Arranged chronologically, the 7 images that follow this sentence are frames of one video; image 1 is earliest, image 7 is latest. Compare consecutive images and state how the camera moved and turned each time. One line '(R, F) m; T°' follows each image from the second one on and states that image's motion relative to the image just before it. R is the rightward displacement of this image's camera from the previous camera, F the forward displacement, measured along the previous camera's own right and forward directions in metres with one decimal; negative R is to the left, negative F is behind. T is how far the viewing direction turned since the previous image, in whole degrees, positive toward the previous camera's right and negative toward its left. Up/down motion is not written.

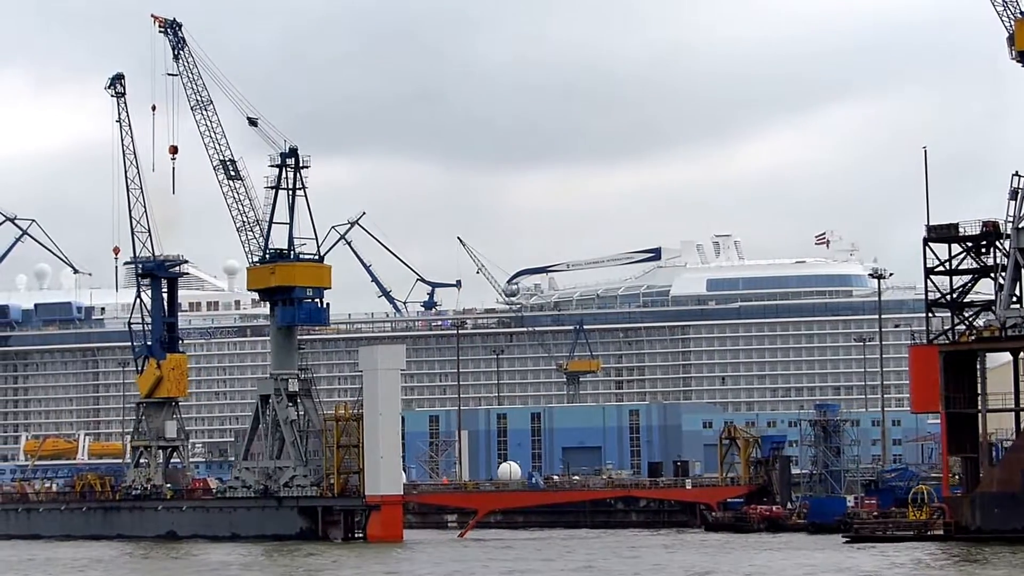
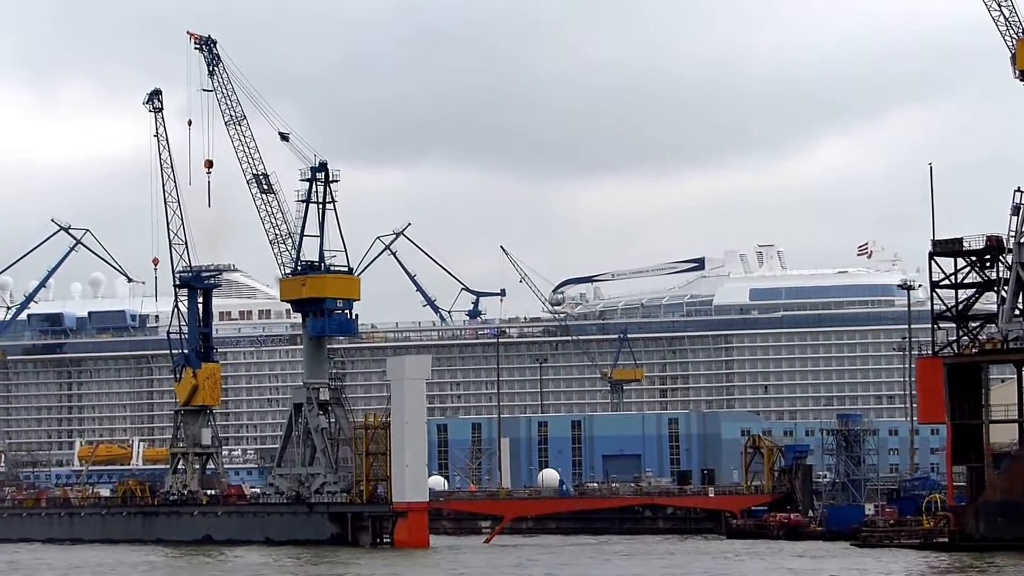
(+1.7, -1.3) m; -2°
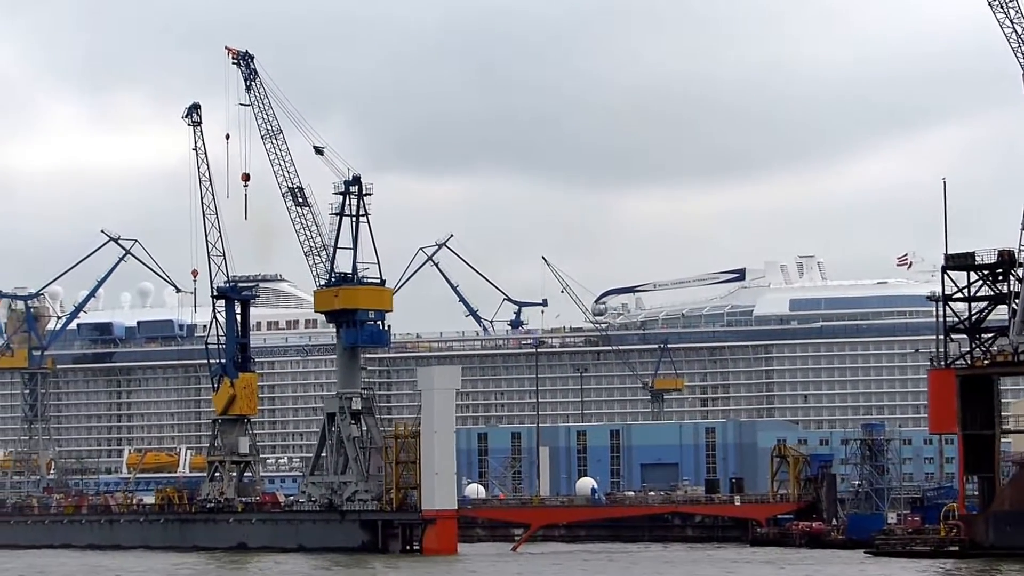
(+1.3, -1.2) m; -2°
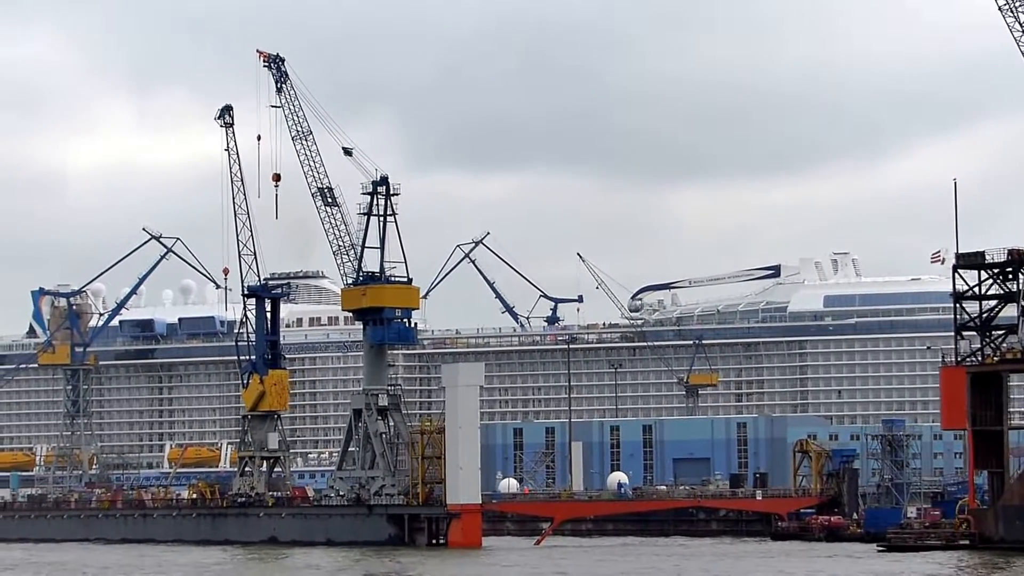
(+1.1, -1.0) m; -2°
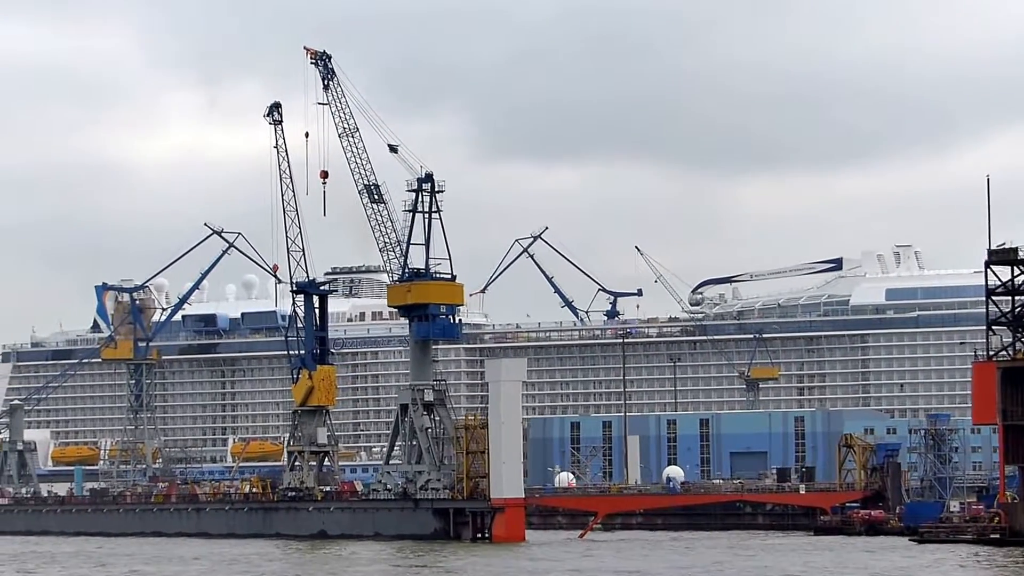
(+1.7, -0.5) m; -3°
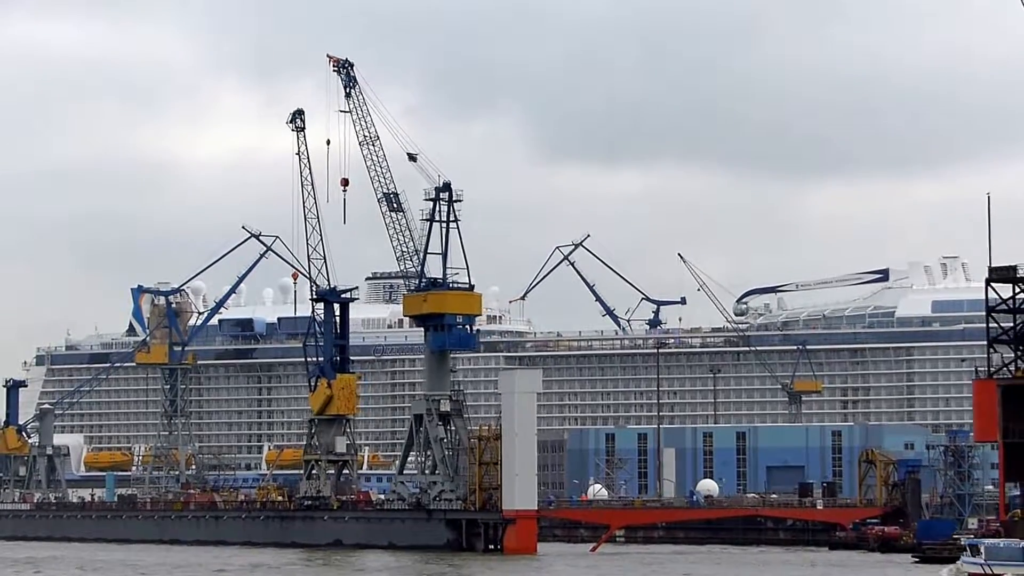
(+2.4, +0.7) m; -3°
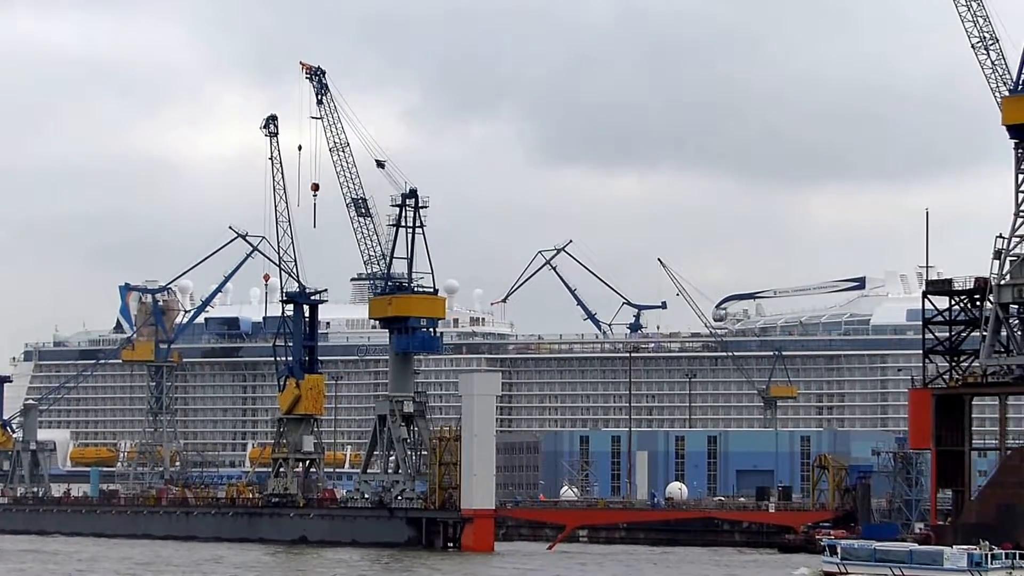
(+2.0, -1.7) m; 0°
